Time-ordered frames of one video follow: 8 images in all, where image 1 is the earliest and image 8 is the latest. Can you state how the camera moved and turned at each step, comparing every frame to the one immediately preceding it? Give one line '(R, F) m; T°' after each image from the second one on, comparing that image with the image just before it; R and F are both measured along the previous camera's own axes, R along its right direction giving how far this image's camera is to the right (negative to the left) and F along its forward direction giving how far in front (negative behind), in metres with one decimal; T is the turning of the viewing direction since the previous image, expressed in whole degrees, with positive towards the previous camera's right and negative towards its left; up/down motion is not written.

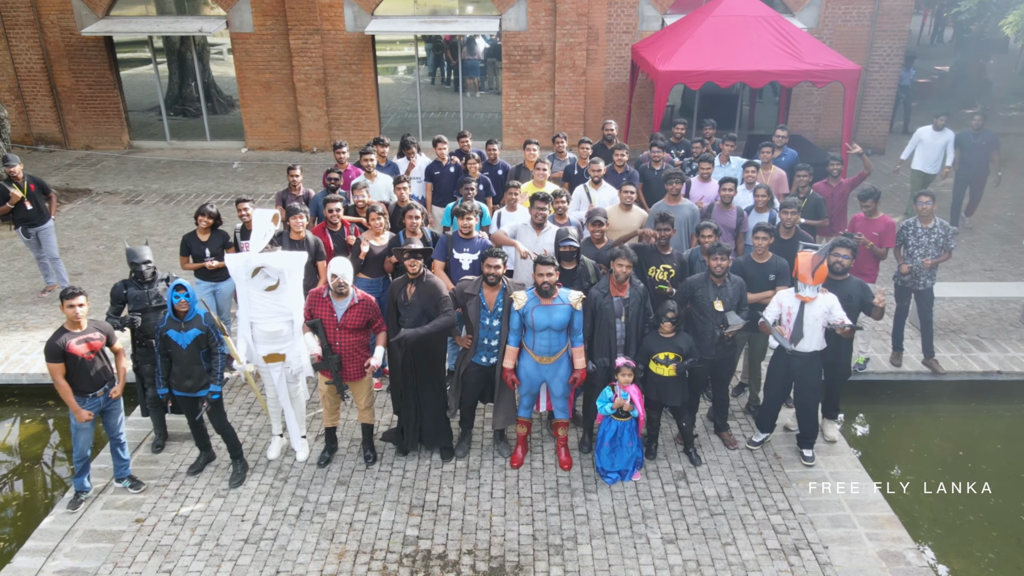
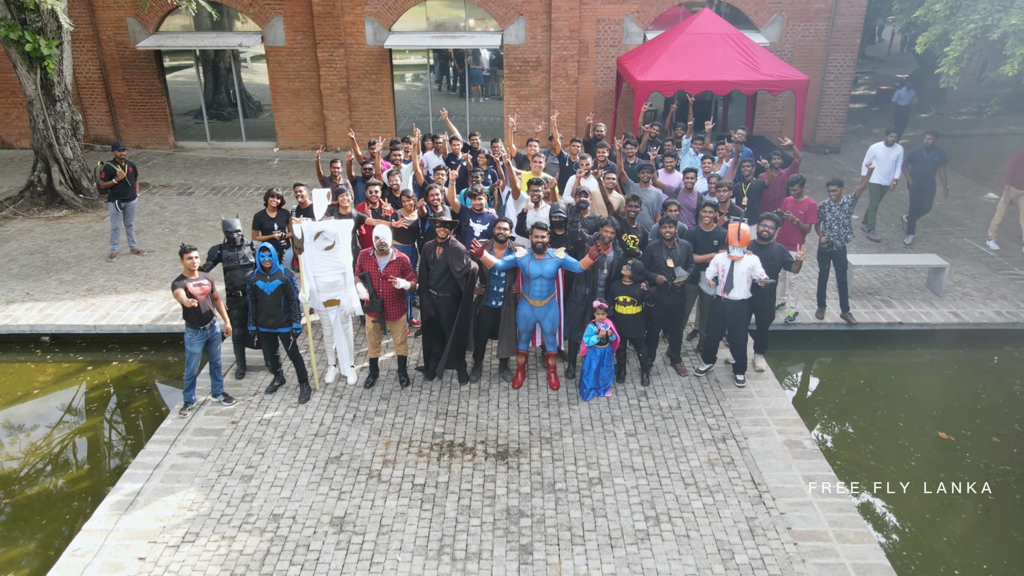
(0.0, -1.6) m; 0°
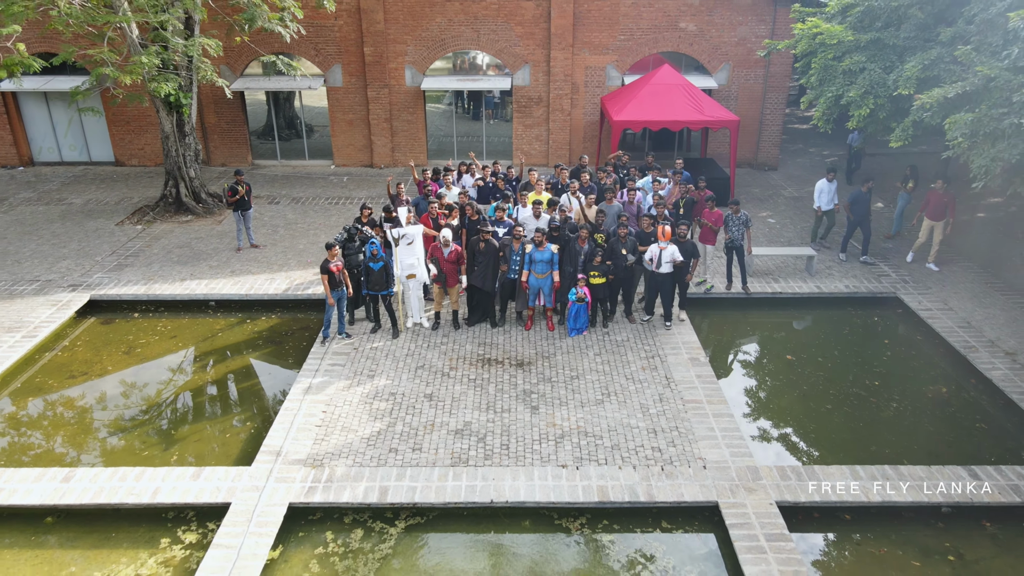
(-0.2, -4.0) m; 0°
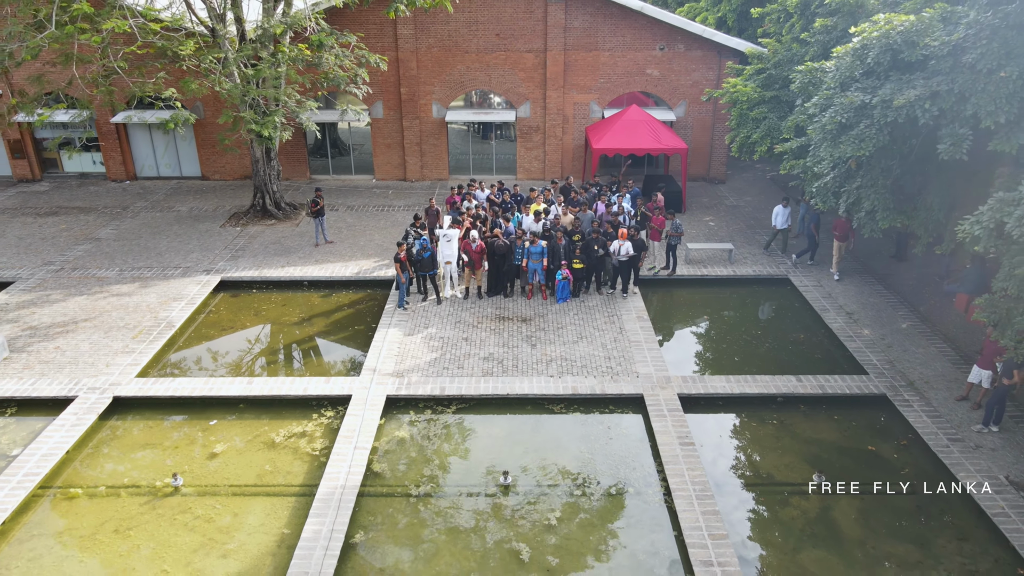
(-0.1, -4.9) m; 0°
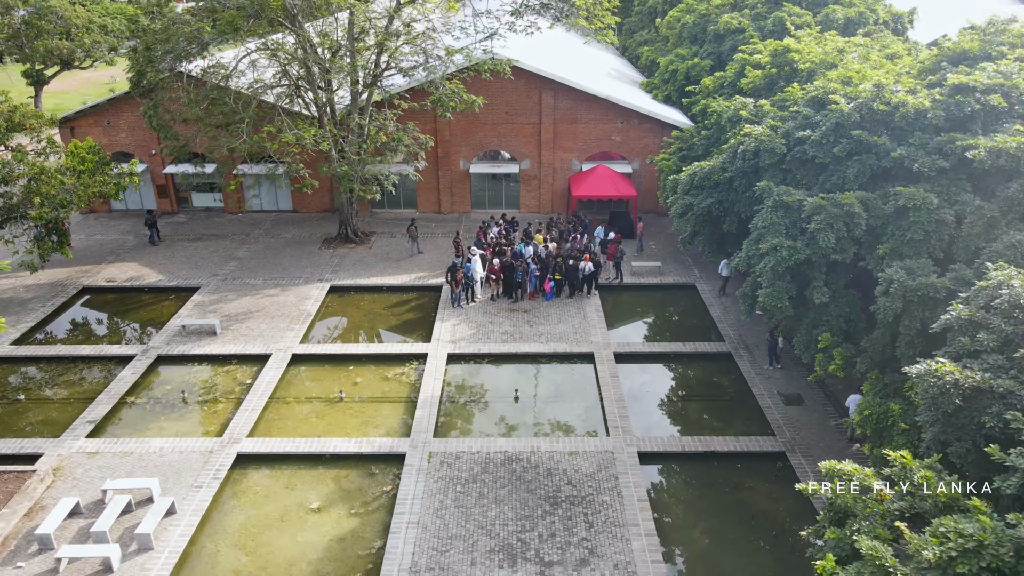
(-0.2, -9.2) m; 0°
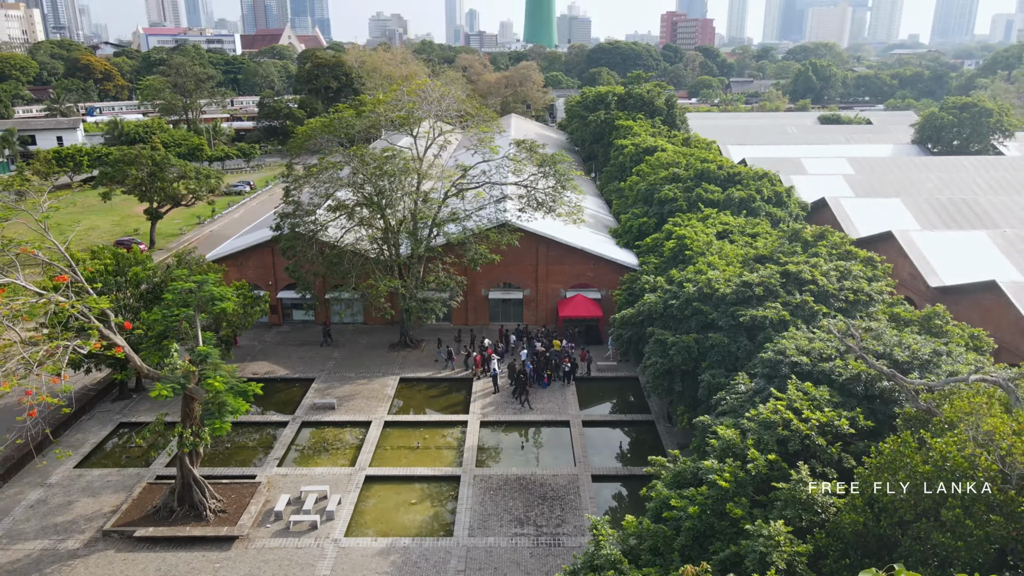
(-0.4, -13.9) m; 0°
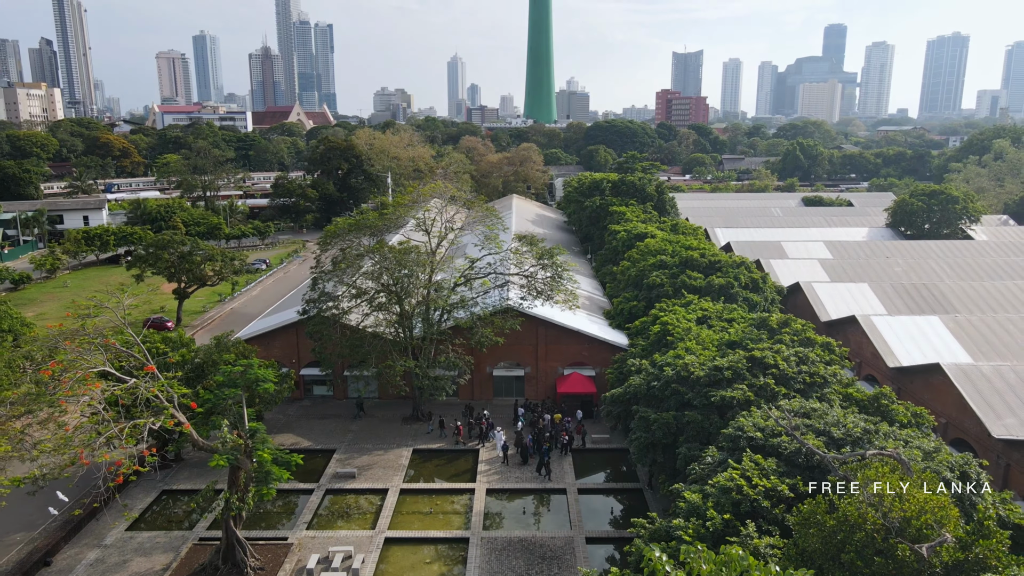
(-0.1, -4.7) m; 0°
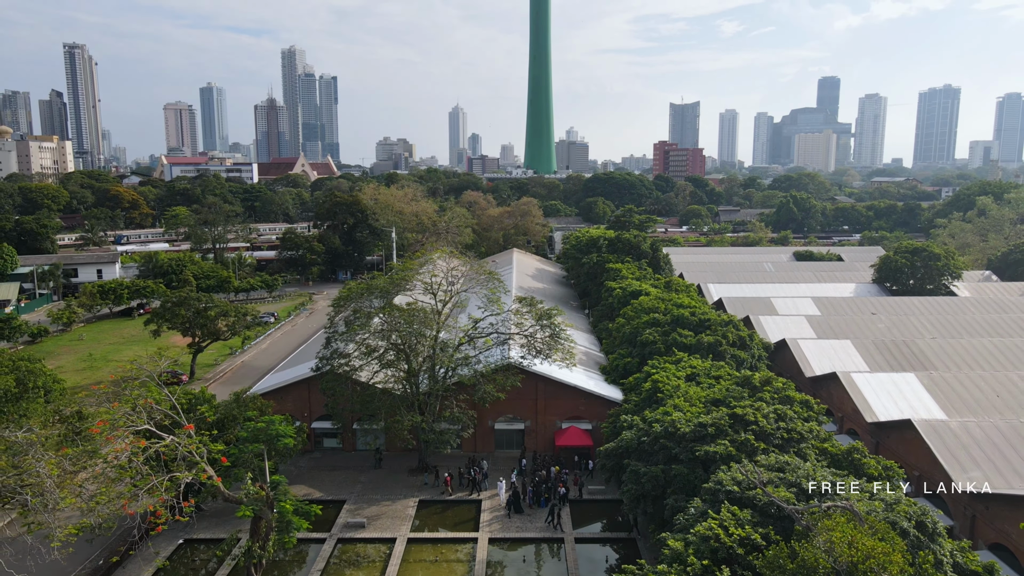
(0.0, -3.1) m; 0°
